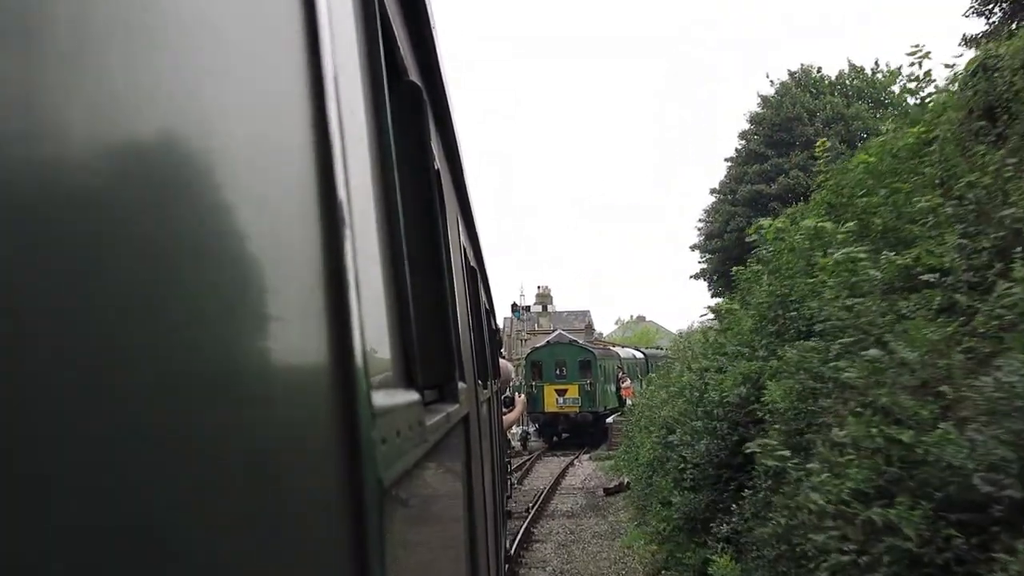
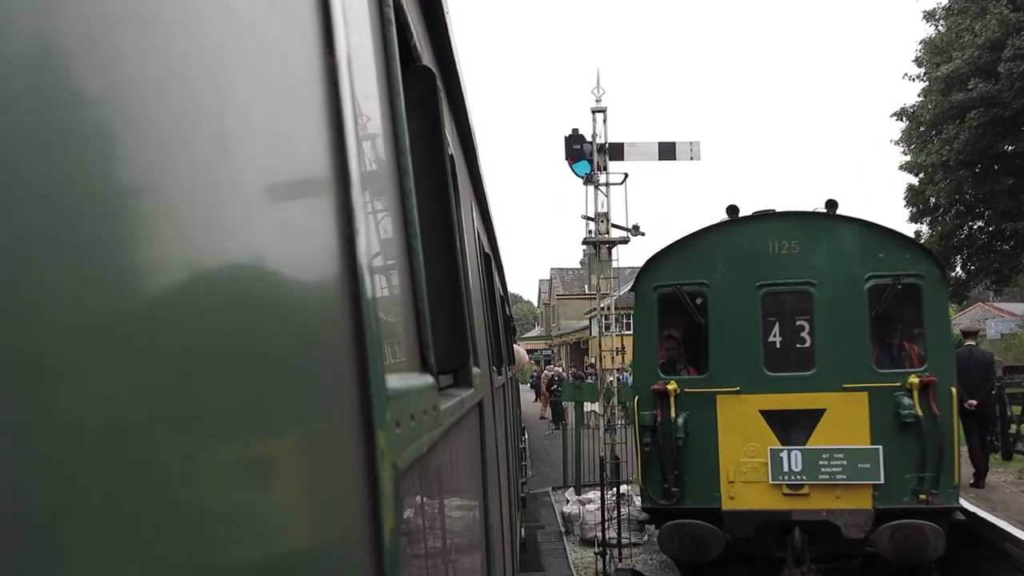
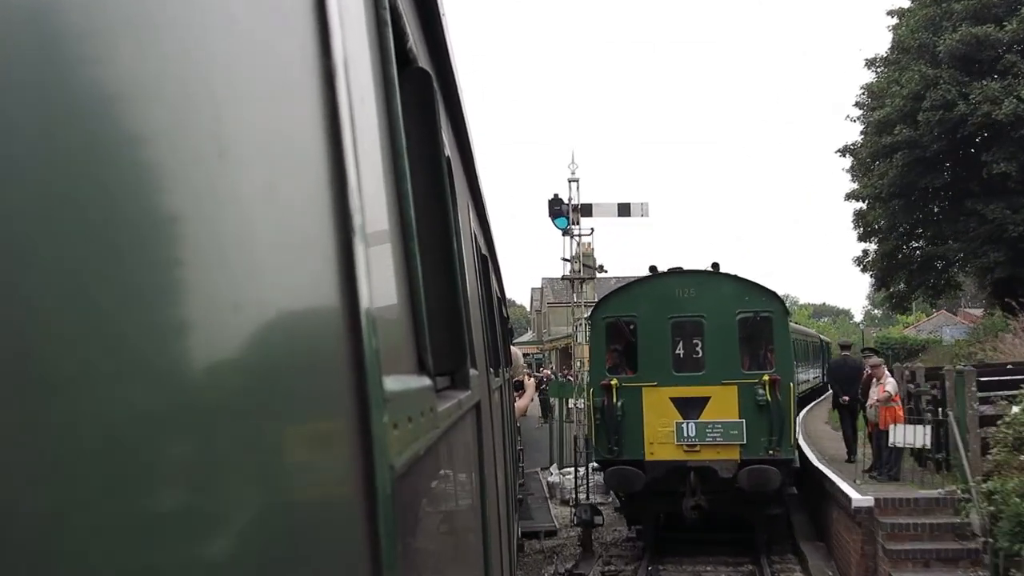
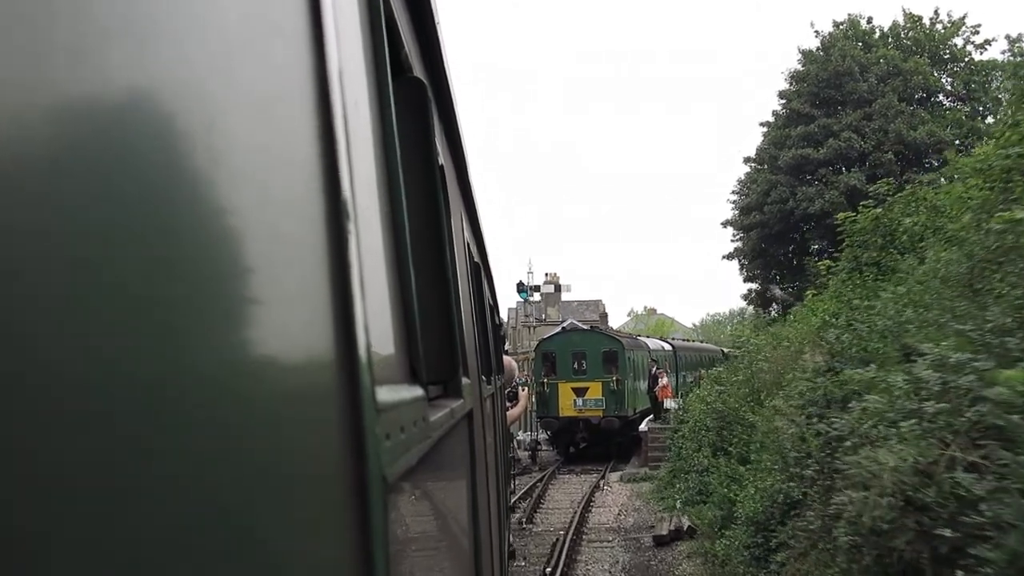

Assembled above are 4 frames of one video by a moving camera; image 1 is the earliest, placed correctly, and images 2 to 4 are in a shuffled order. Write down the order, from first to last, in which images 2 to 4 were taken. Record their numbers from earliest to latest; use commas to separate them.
4, 3, 2
